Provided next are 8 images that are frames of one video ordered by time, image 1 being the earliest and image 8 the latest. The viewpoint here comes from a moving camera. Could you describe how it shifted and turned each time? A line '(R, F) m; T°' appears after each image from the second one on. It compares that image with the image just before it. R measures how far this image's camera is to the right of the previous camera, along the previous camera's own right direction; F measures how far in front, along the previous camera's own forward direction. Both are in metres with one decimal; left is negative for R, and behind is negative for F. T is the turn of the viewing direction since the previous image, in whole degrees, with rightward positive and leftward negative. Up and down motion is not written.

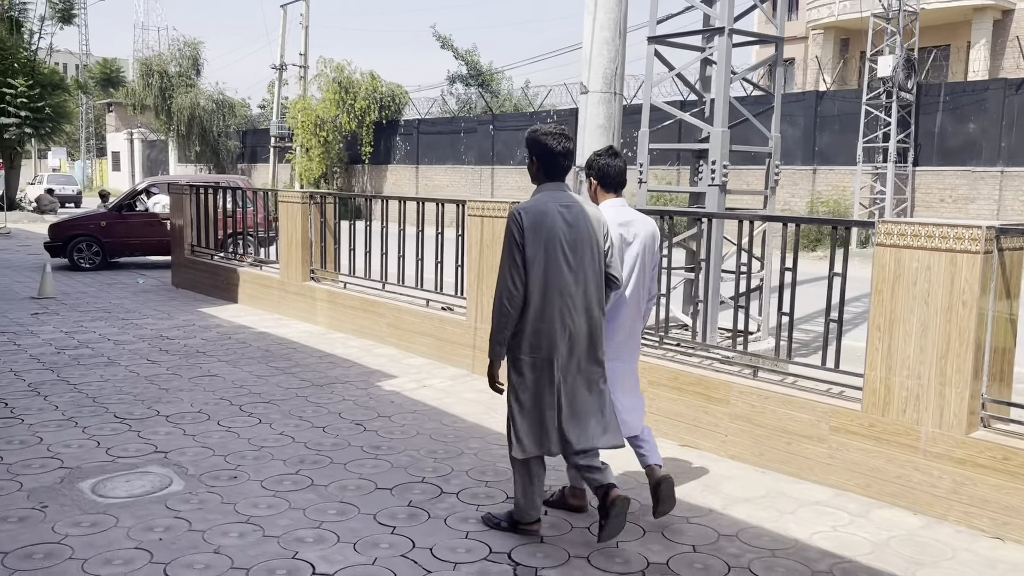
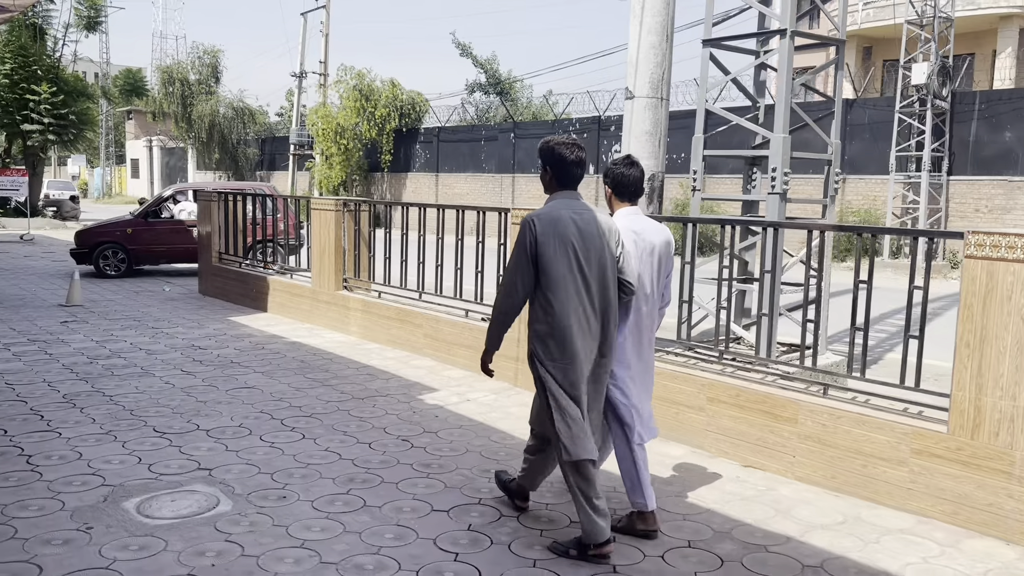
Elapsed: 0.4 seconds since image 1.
(-0.2, +0.2) m; -1°
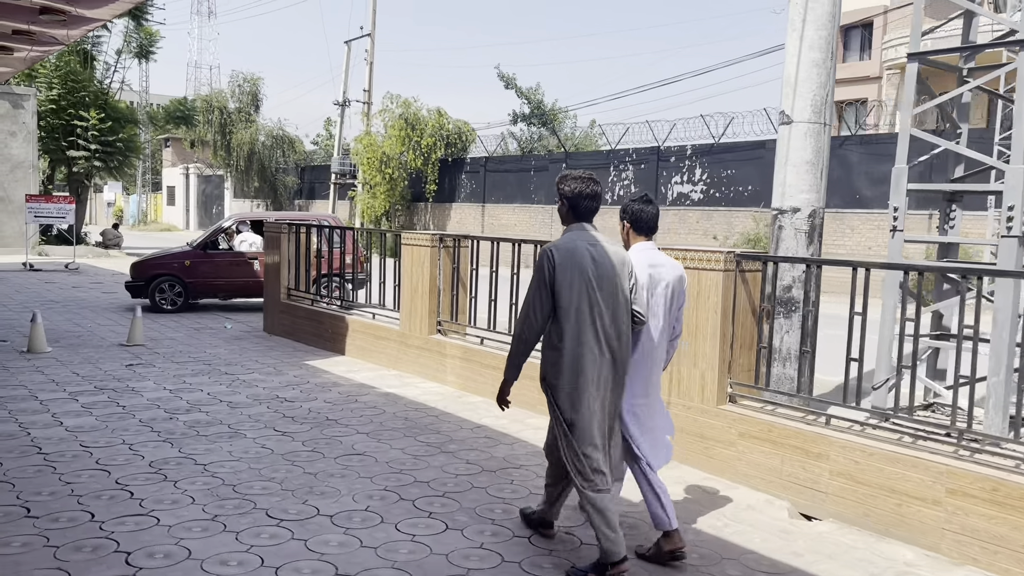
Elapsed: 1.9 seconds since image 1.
(-0.8, +0.9) m; -2°
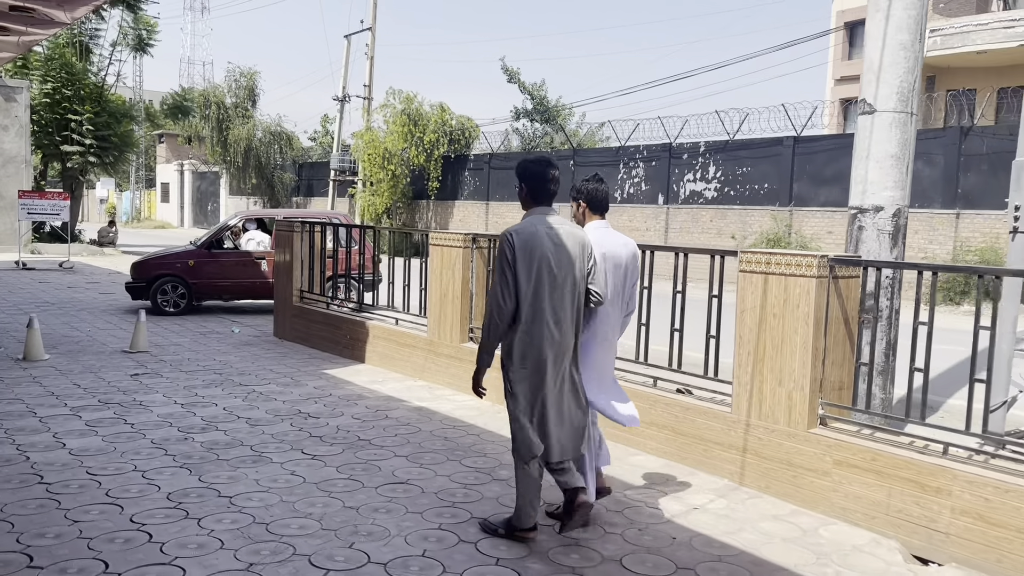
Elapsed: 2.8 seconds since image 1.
(-0.4, +0.6) m; 0°
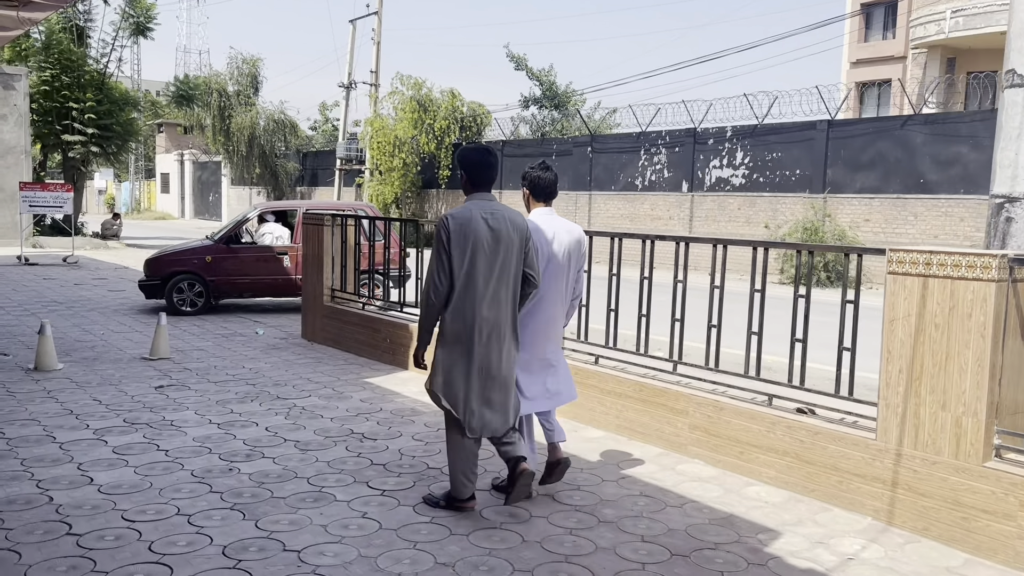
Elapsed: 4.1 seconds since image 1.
(-0.5, +0.7) m; 0°
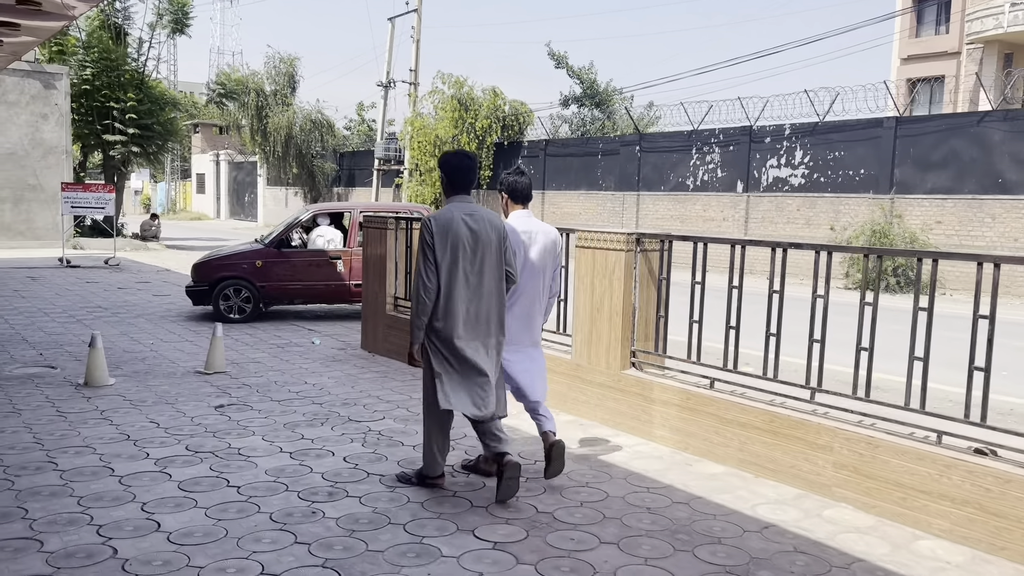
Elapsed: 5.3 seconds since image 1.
(-0.5, +0.6) m; -2°
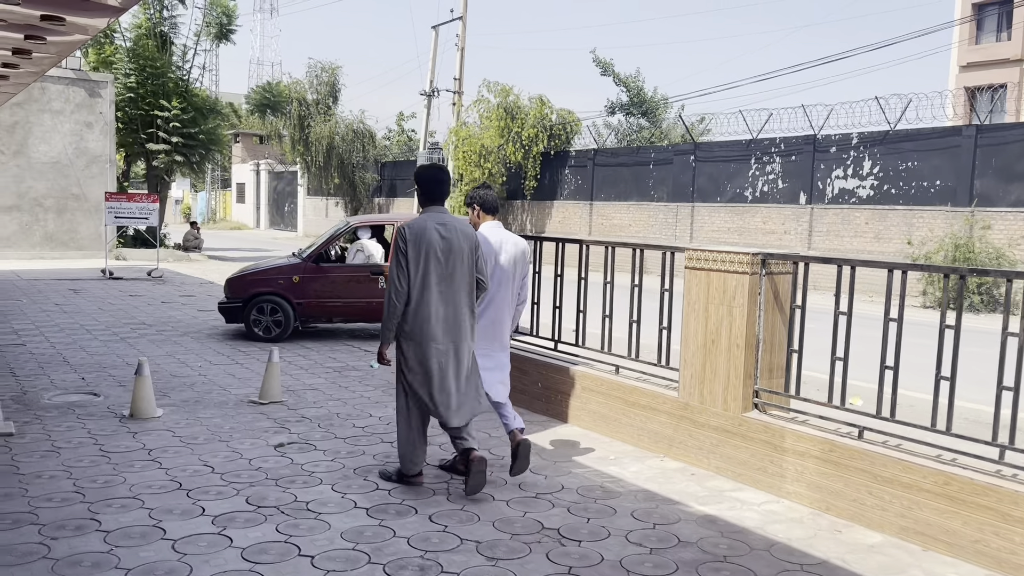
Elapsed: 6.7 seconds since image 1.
(-0.4, +0.7) m; -2°
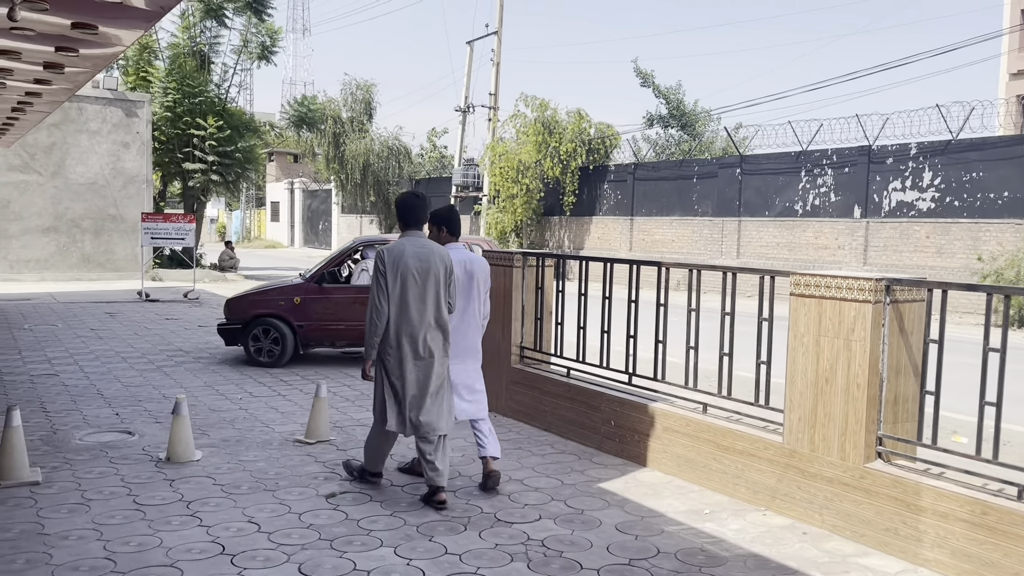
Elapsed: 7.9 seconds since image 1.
(-0.3, +0.6) m; -2°
